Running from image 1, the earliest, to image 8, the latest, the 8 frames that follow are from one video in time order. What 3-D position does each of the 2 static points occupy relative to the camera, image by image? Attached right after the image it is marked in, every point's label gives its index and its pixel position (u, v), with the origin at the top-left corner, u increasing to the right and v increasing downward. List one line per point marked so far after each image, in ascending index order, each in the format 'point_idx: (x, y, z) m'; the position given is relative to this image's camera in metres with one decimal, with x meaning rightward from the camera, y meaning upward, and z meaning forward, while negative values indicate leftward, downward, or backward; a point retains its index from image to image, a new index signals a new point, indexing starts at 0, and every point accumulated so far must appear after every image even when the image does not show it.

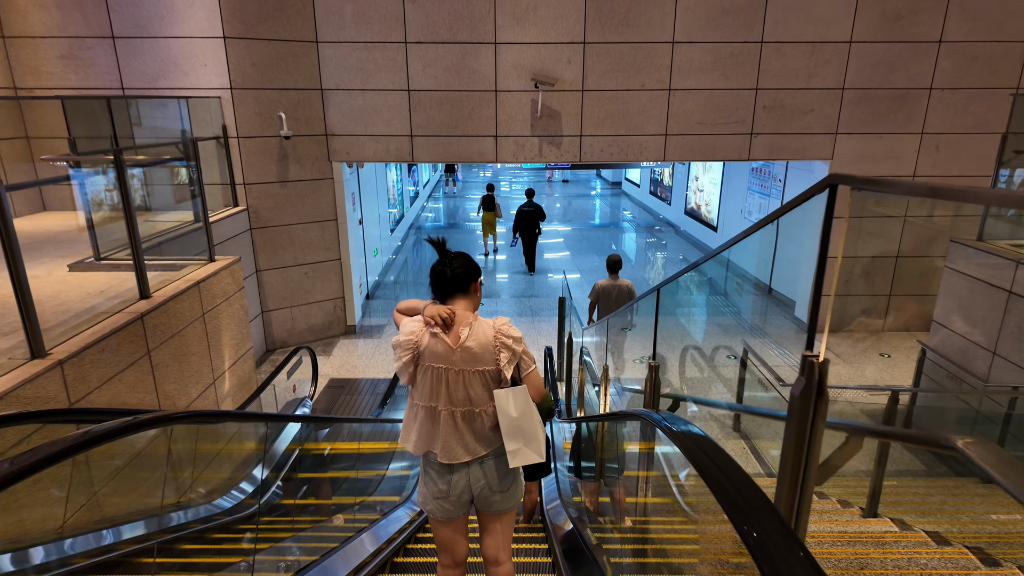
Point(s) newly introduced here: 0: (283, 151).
0: (-2.9, +1.7, +7.6) m
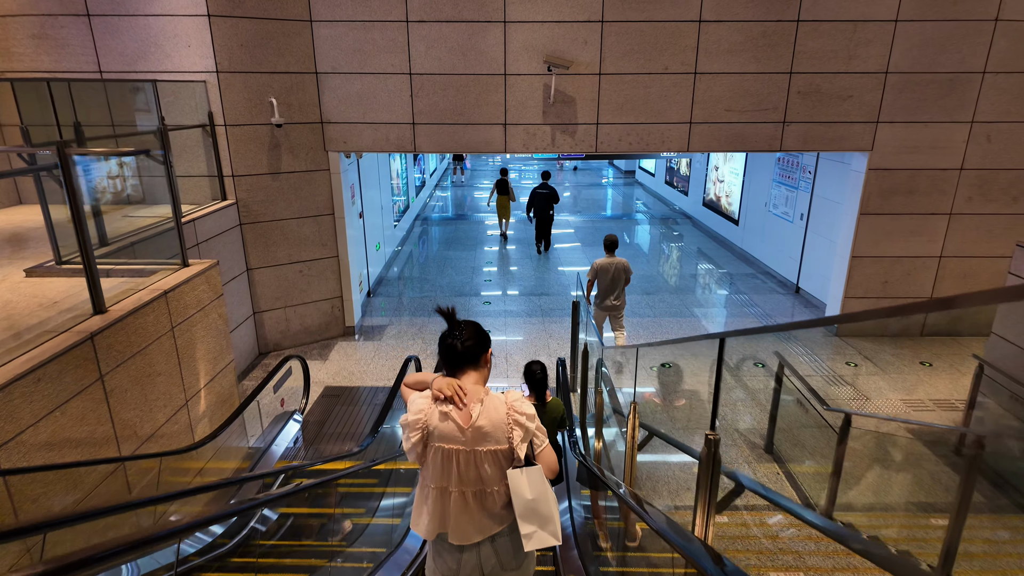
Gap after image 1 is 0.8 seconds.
0: (-2.8, +1.7, +7.1) m
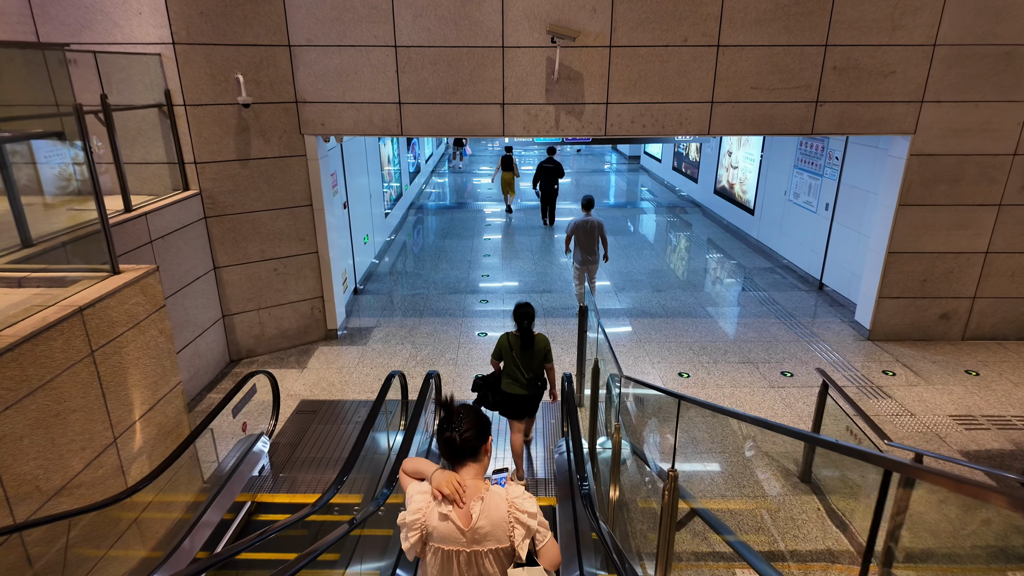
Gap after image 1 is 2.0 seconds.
0: (-2.8, +1.7, +6.3) m
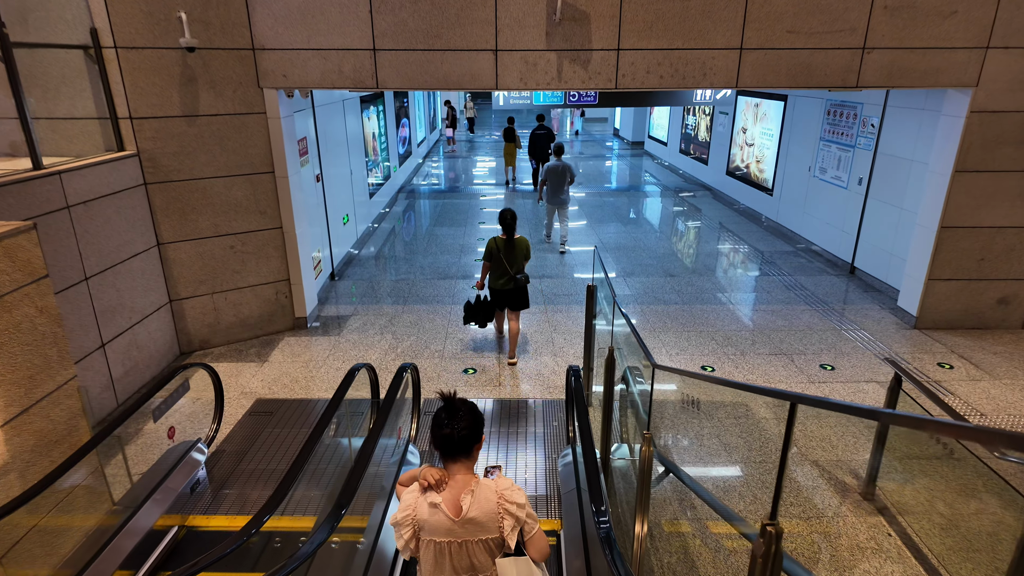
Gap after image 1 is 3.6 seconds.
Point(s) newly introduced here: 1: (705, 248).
0: (-2.9, +1.9, +5.3) m
1: (+3.1, +0.6, +9.7) m
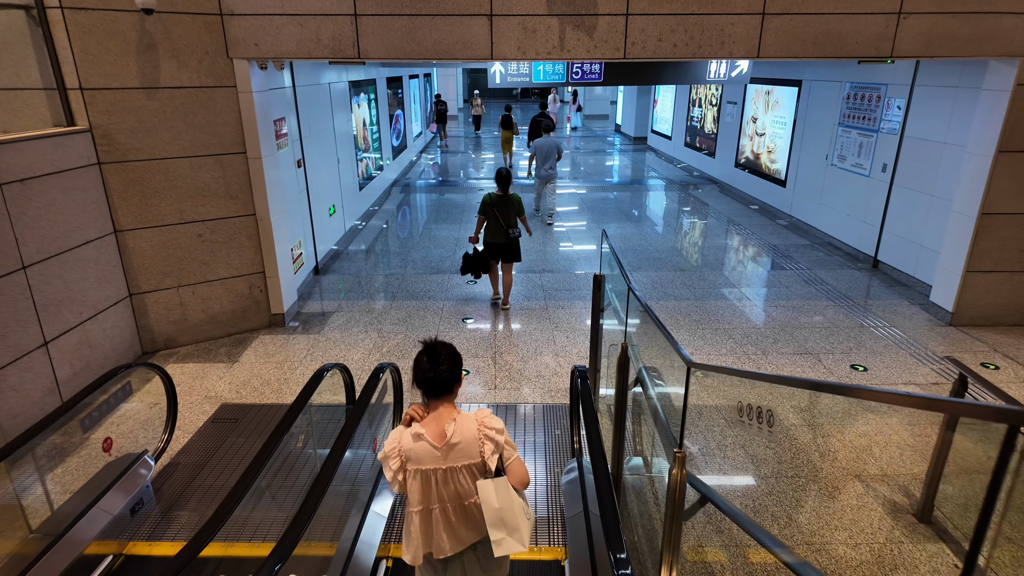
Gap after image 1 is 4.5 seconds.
0: (-2.9, +2.0, +4.7) m
1: (+3.1, +0.7, +9.1) m
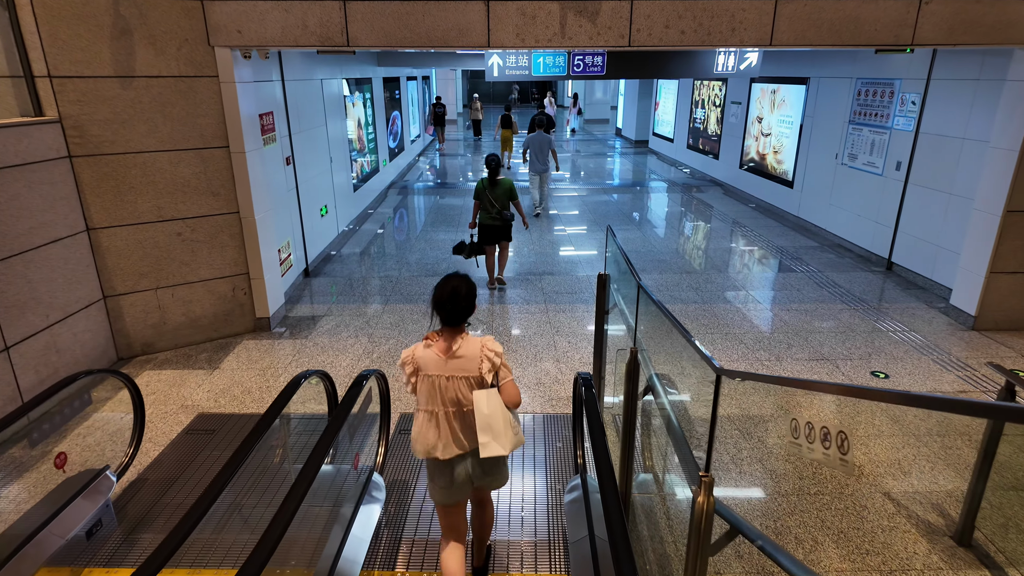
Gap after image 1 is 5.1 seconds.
0: (-2.9, +2.0, +4.4) m
1: (+3.1, +0.6, +8.8) m
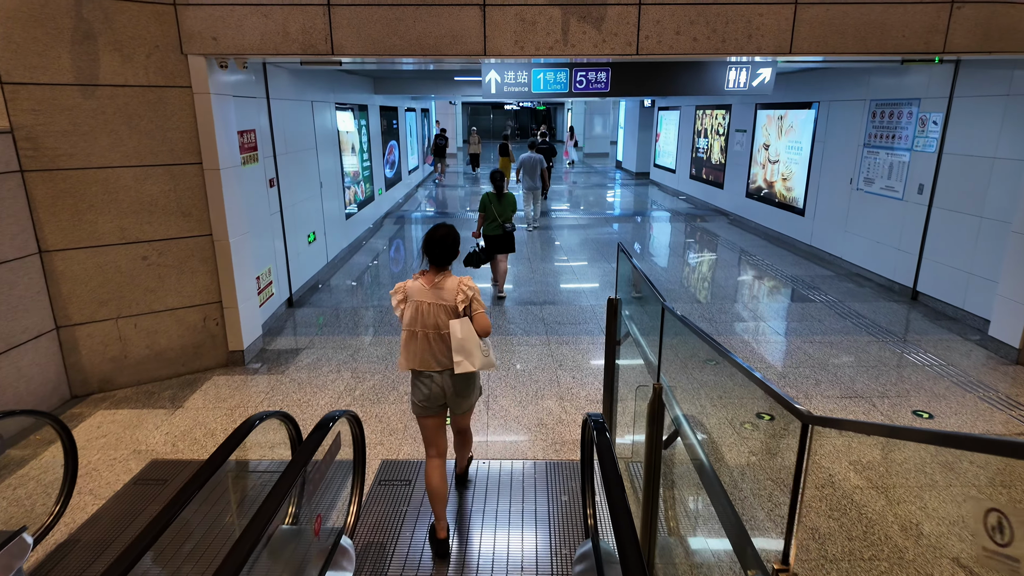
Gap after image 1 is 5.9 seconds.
0: (-2.9, +1.8, +4.1) m
1: (+3.0, +0.2, +8.4) m
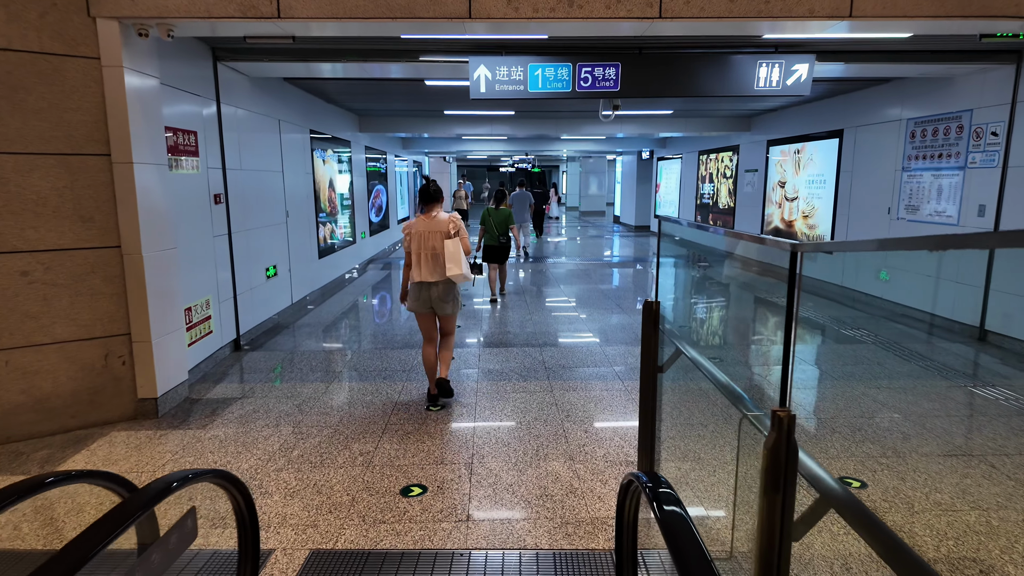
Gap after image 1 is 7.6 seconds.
0: (-3.0, +1.7, +3.2) m
1: (+3.0, -0.4, +7.3) m
